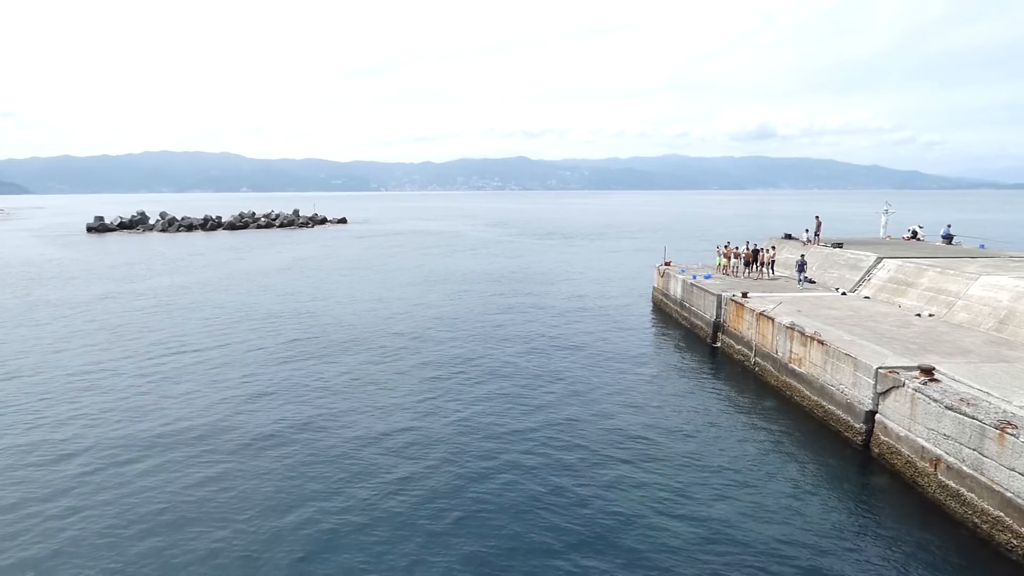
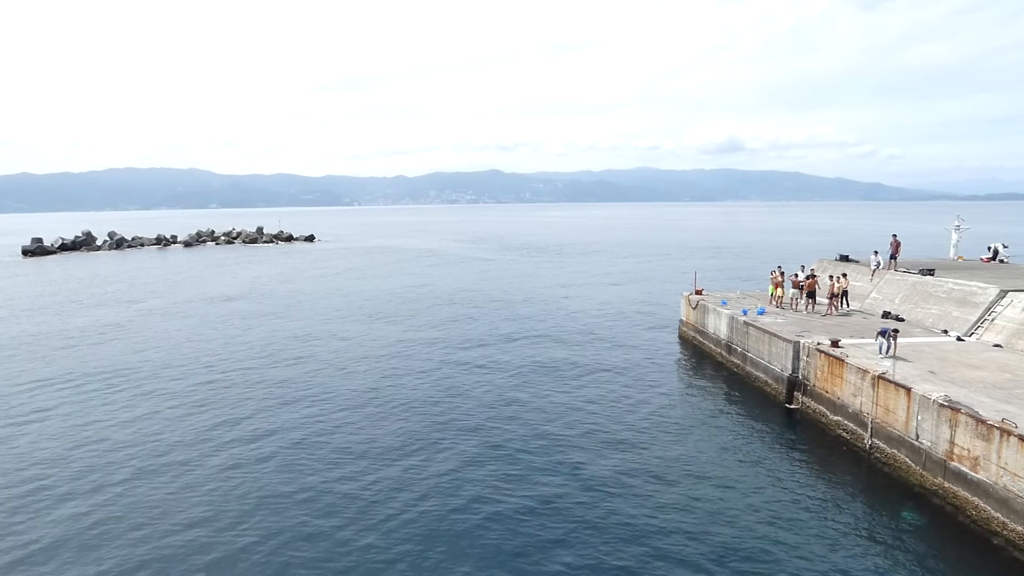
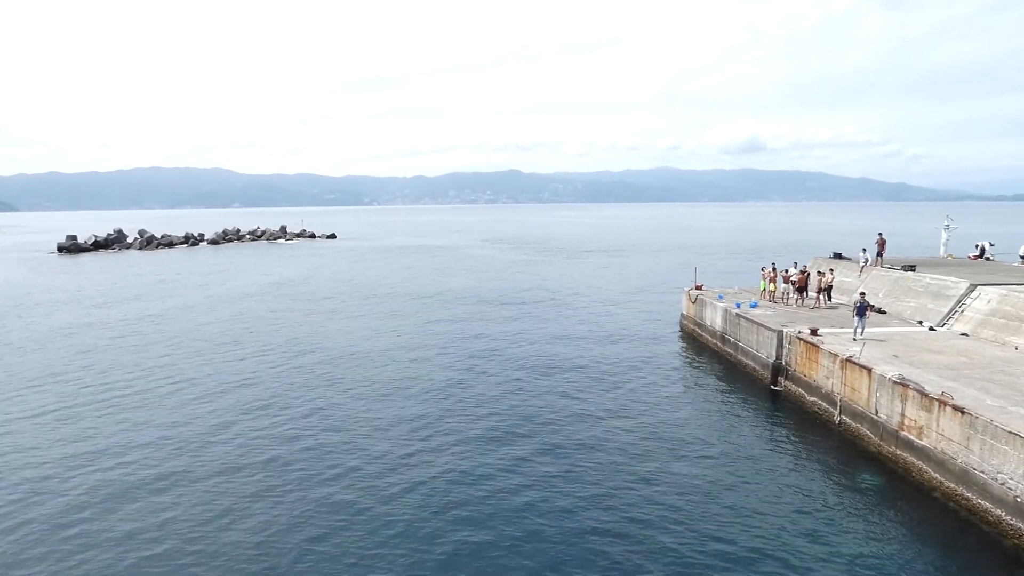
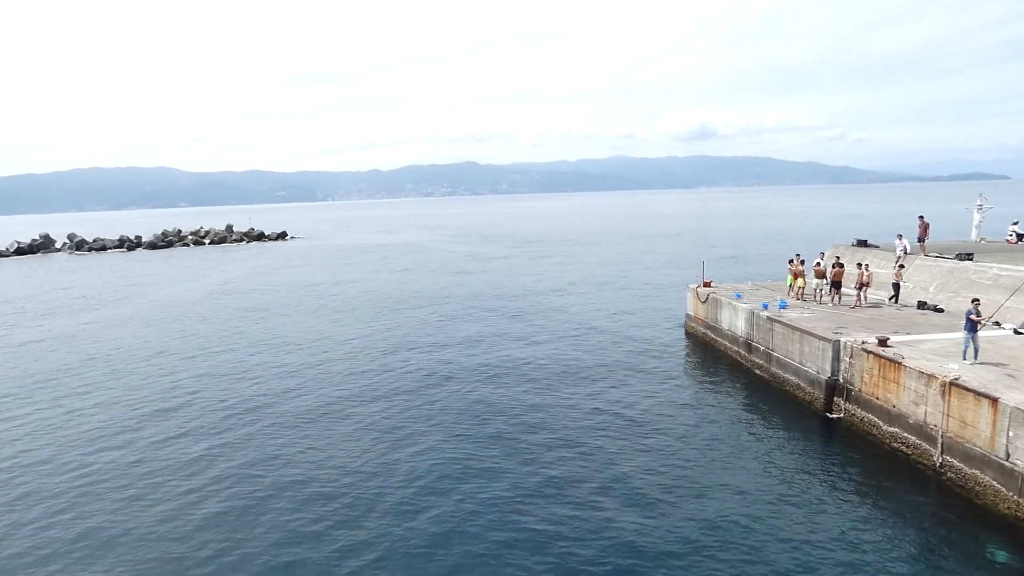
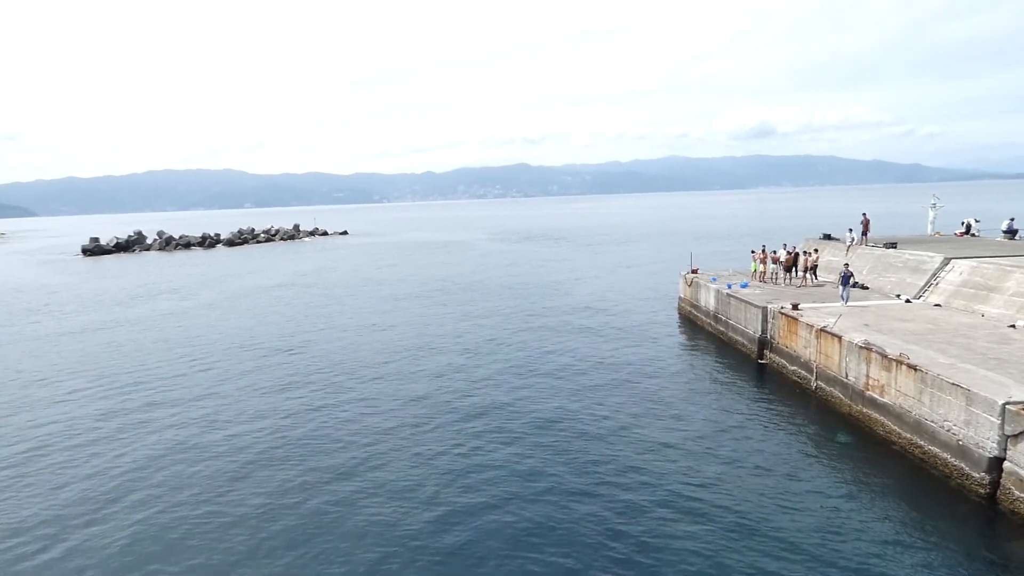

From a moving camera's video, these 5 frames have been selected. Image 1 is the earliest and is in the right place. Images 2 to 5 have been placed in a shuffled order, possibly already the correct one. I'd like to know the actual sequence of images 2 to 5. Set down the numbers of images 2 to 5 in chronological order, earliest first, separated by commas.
5, 3, 2, 4
